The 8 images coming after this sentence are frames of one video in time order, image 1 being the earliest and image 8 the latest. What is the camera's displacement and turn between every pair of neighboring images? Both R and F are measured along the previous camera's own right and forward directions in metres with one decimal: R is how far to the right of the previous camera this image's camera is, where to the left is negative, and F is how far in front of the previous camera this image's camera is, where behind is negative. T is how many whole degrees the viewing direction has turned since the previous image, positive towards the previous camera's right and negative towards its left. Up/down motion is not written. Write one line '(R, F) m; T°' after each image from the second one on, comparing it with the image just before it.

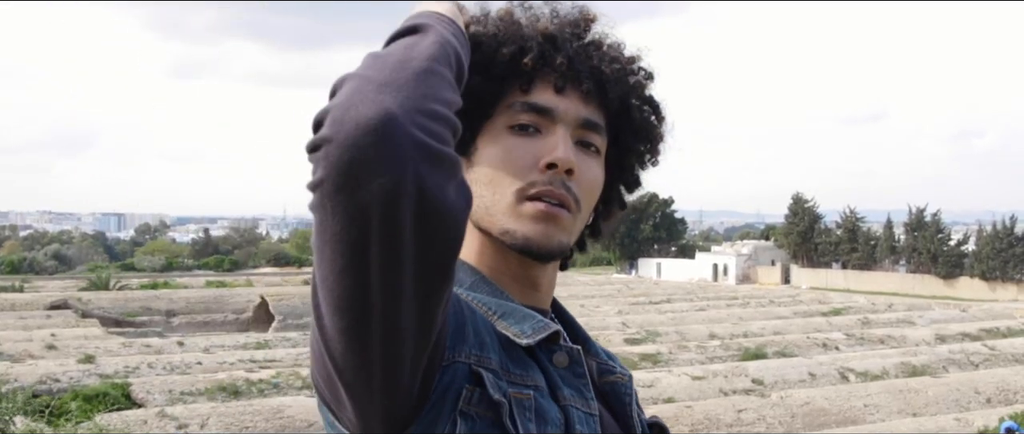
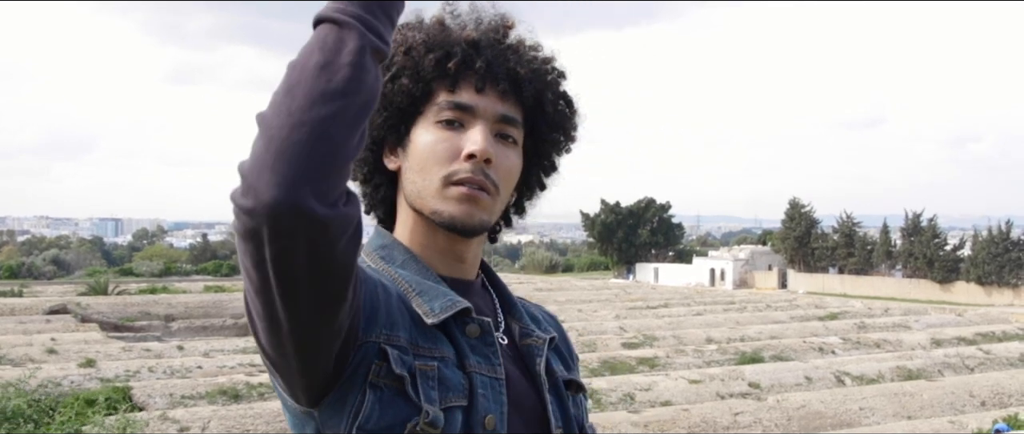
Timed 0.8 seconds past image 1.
(0.0, -0.1) m; 0°
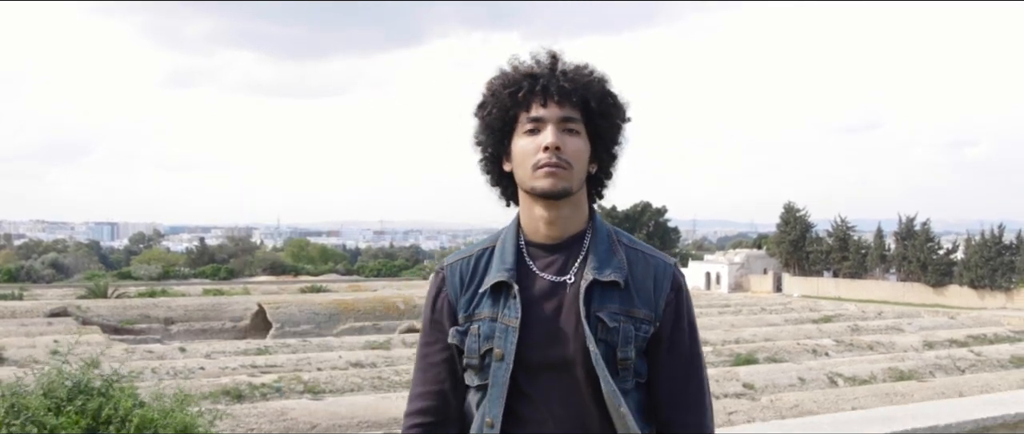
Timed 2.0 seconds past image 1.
(0.0, -0.3) m; 0°
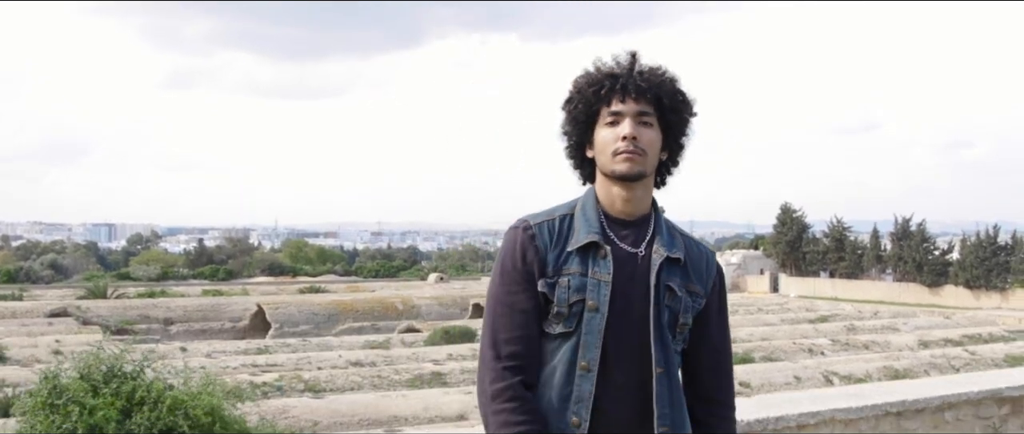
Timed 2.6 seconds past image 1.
(0.0, -0.2) m; 0°
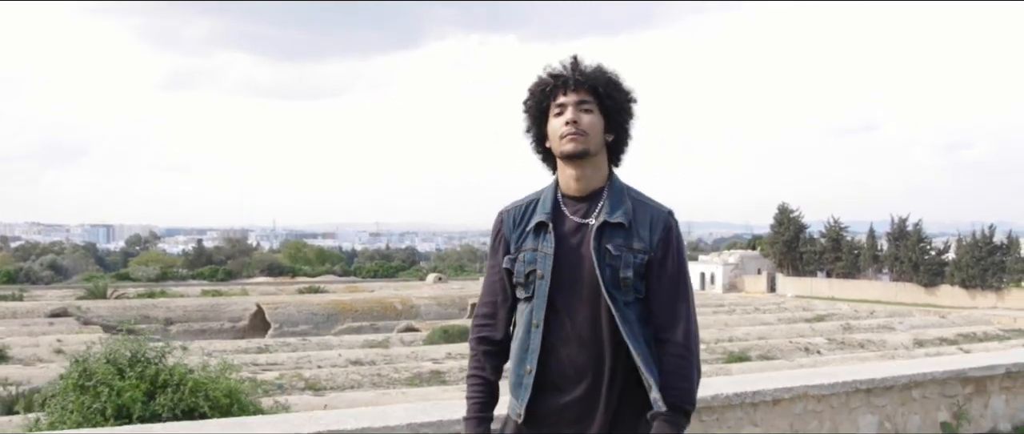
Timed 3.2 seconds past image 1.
(0.0, -0.2) m; 0°
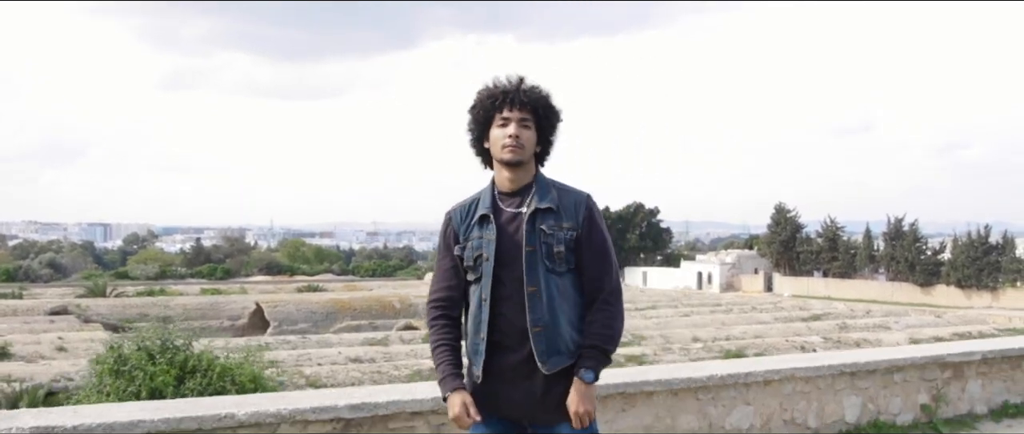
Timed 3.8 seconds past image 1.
(0.0, -0.2) m; 0°
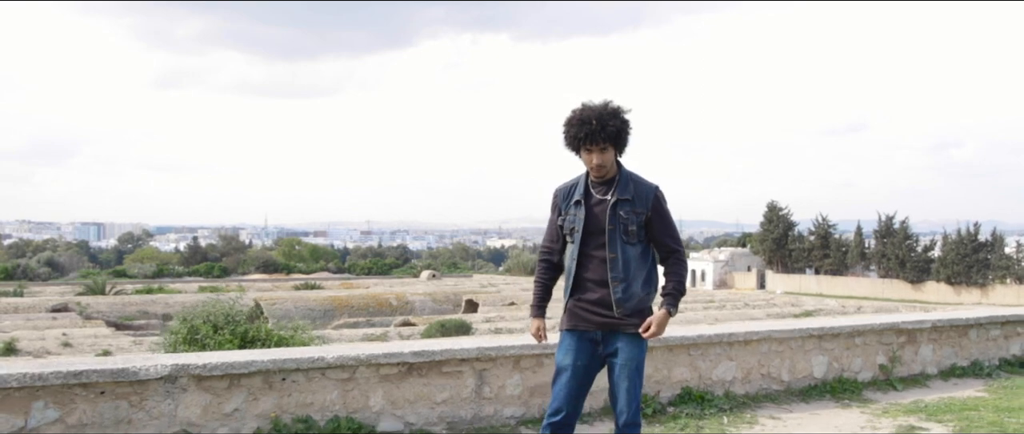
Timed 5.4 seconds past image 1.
(-0.1, -0.5) m; 0°
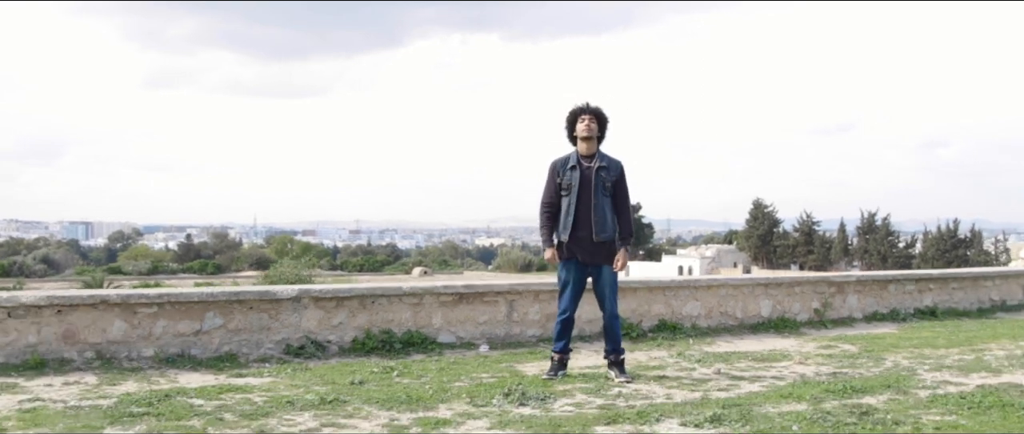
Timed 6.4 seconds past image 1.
(-0.1, -0.9) m; +1°
